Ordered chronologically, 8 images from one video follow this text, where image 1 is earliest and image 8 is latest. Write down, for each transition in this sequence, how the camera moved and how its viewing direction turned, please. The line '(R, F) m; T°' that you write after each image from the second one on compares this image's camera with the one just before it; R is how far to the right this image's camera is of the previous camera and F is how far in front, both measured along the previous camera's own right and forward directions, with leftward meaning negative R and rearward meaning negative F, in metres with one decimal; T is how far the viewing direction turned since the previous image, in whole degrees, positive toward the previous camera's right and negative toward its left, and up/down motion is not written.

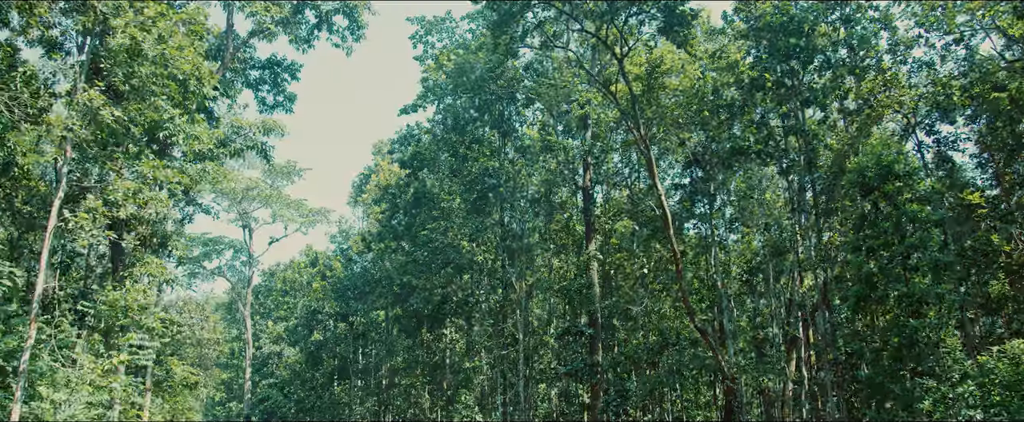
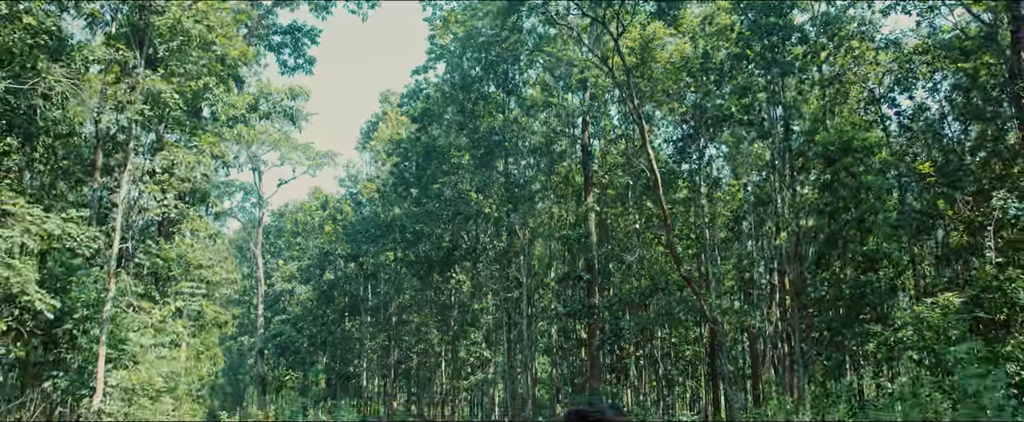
(-0.2, -2.0) m; 0°
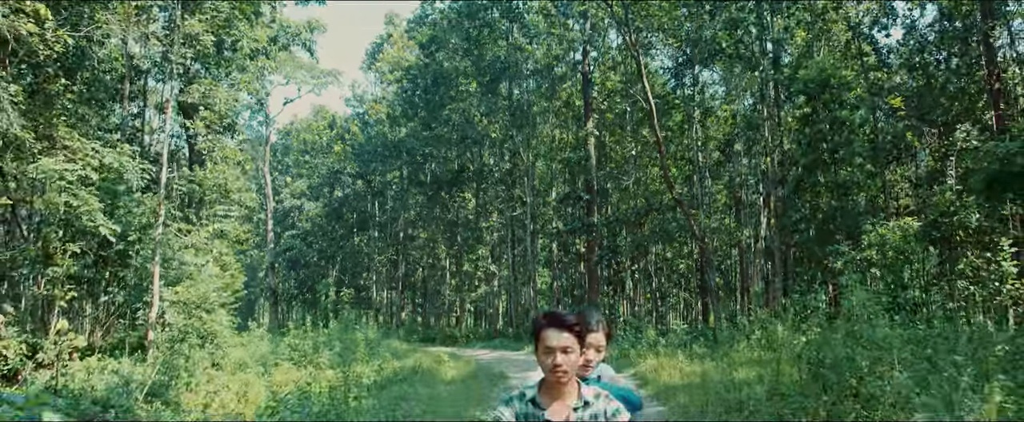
(-0.2, -1.7) m; 0°
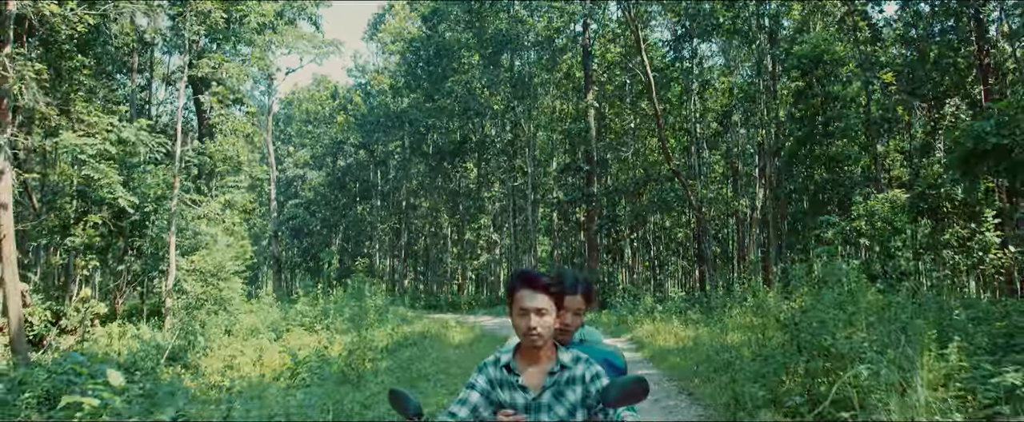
(-0.1, -0.6) m; 0°
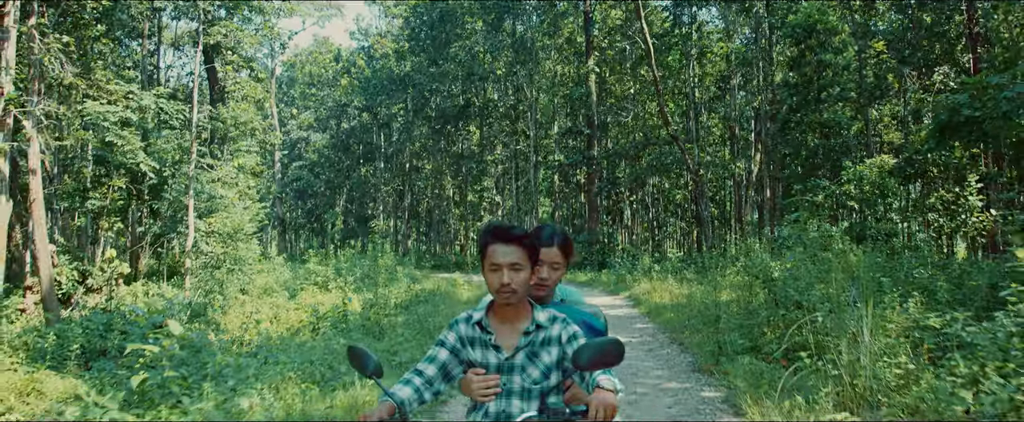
(-0.1, -0.7) m; 0°
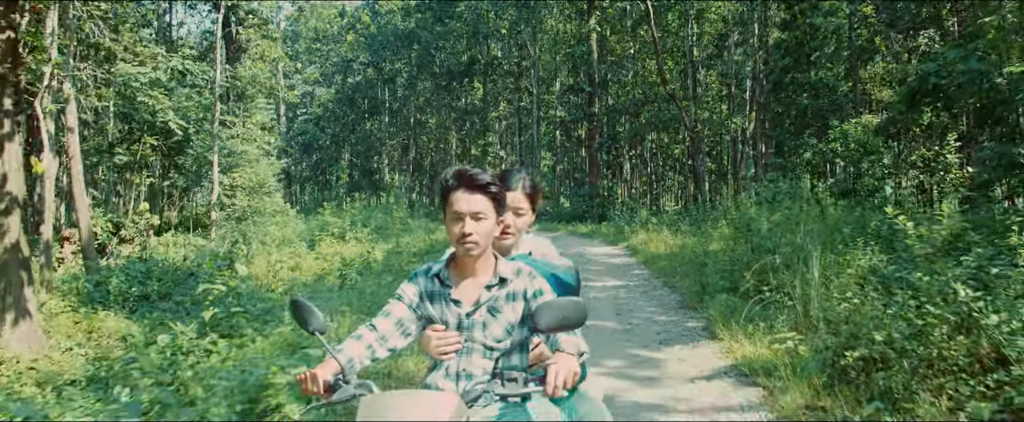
(-0.1, -1.1) m; 0°
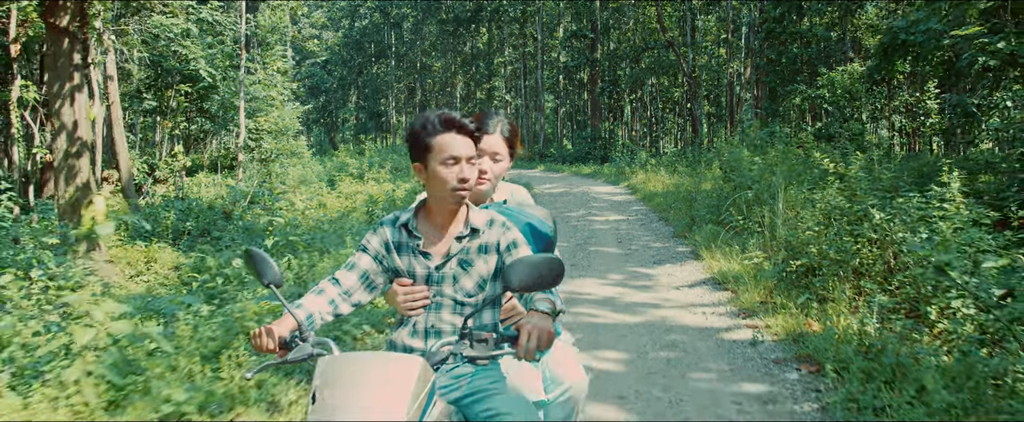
(-0.2, -1.3) m; 0°
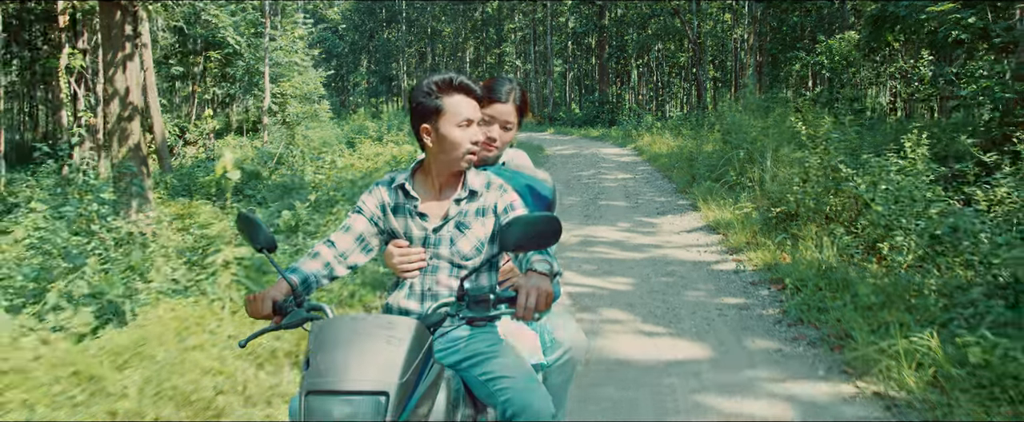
(-0.1, -1.0) m; 0°
